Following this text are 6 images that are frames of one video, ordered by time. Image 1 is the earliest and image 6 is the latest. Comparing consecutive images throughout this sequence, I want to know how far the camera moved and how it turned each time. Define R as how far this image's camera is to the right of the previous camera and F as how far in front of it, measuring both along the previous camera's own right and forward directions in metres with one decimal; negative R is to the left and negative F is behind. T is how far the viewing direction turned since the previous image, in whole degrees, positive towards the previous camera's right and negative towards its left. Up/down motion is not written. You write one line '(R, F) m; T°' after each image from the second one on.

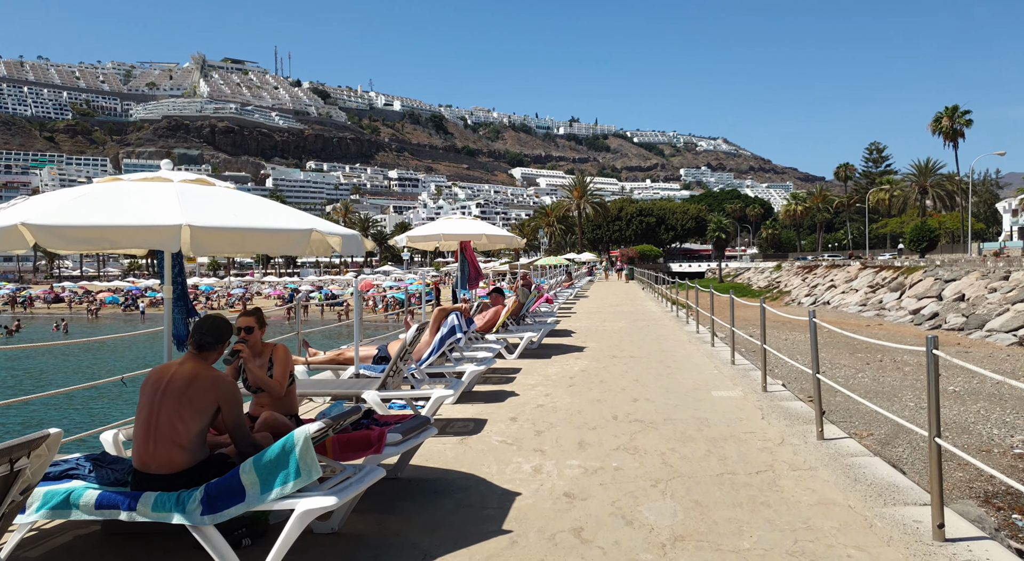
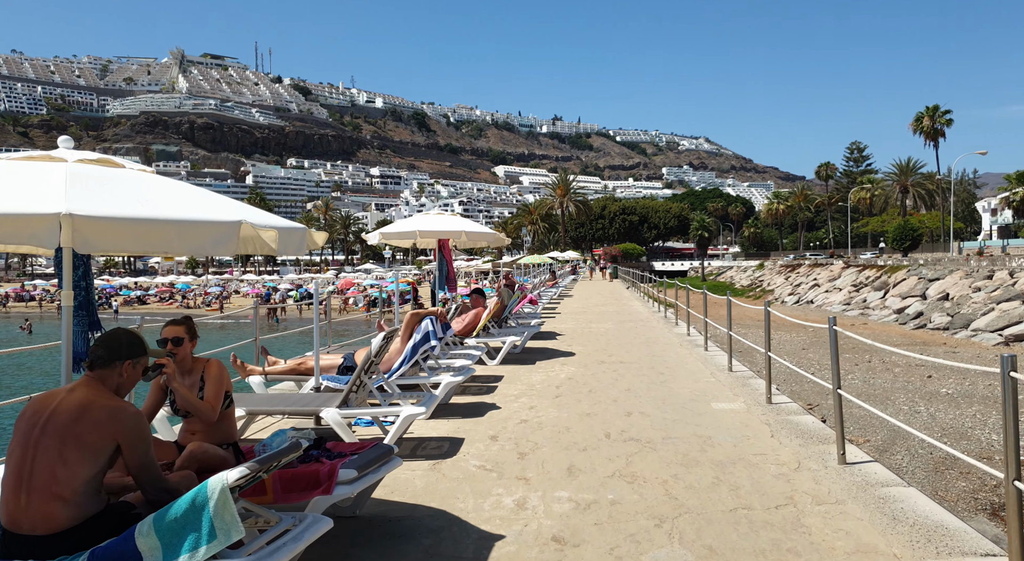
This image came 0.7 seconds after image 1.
(0.0, +0.5) m; +2°
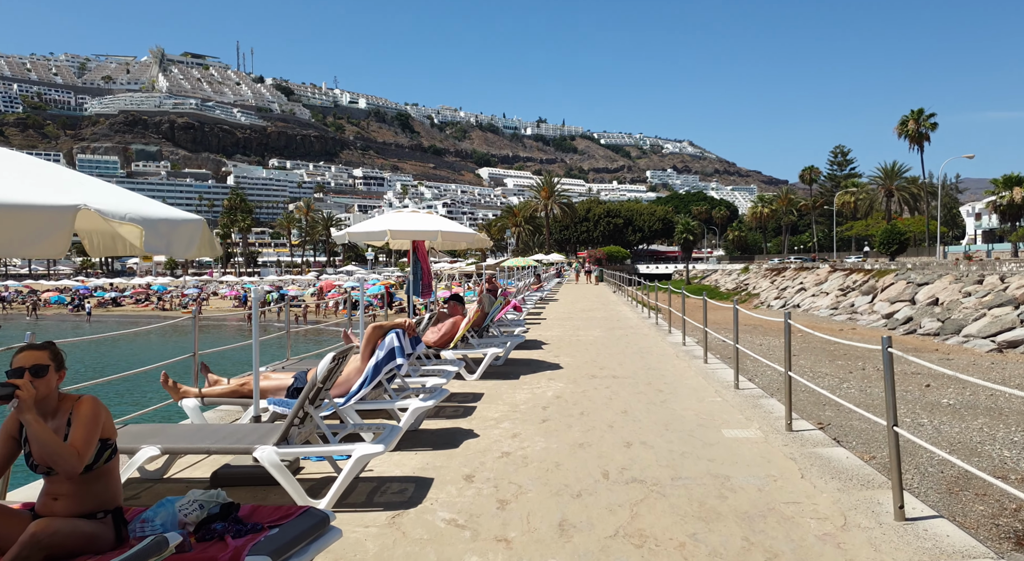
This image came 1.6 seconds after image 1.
(0.0, +0.7) m; +1°
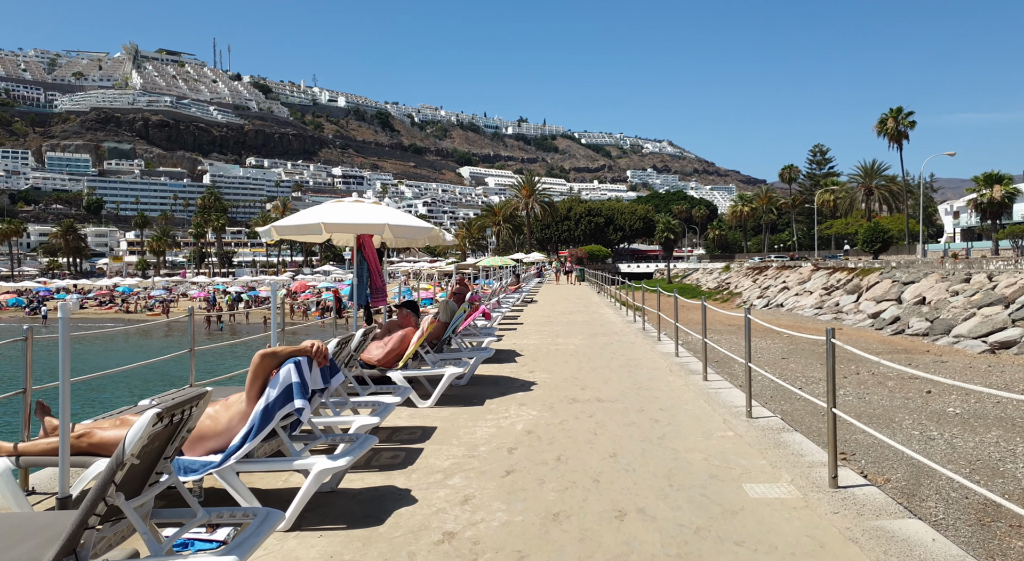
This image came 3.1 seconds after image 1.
(+0.2, +1.1) m; +2°
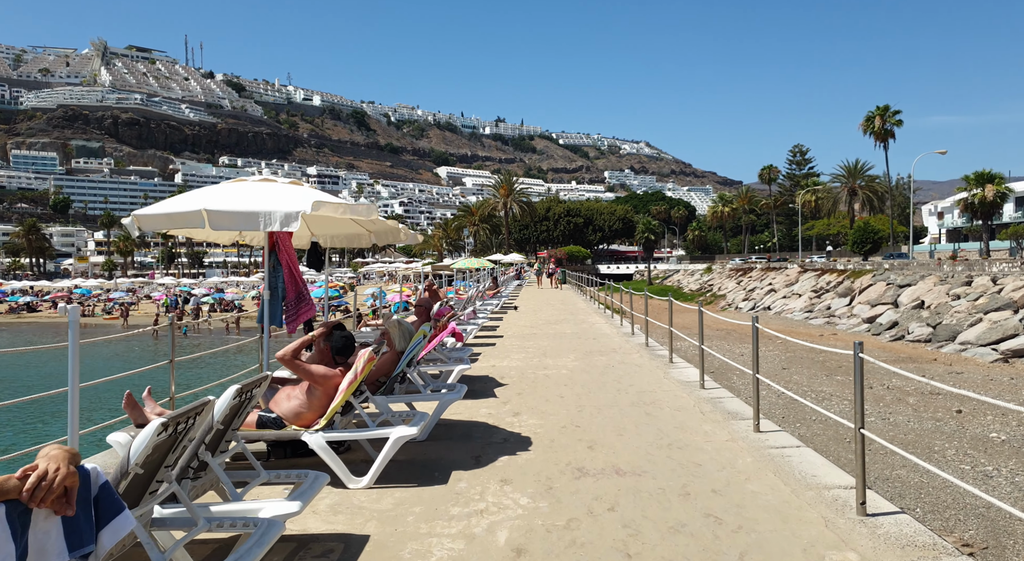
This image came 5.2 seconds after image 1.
(0.0, +1.6) m; +2°
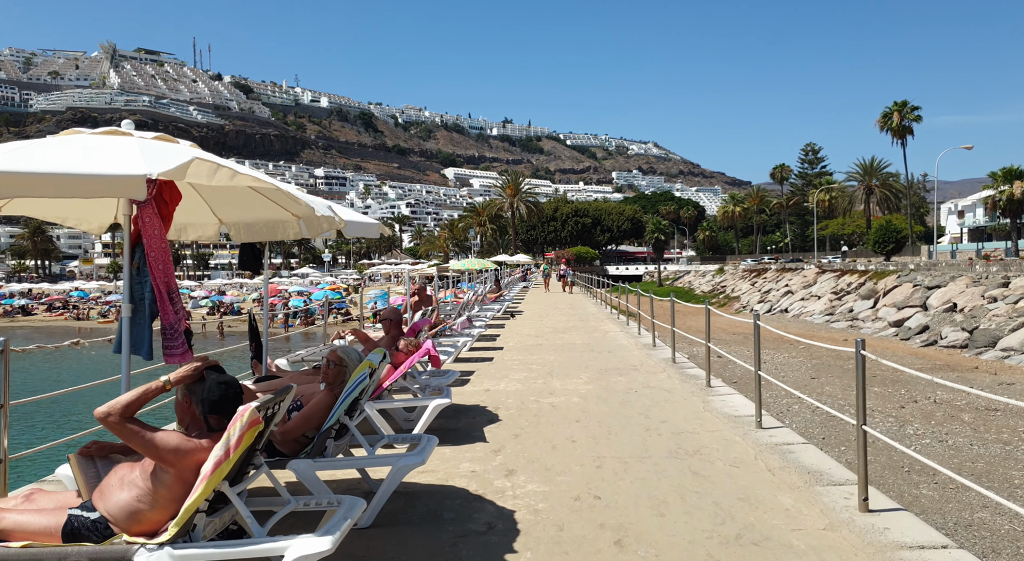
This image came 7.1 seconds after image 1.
(+0.1, +1.3) m; -1°
